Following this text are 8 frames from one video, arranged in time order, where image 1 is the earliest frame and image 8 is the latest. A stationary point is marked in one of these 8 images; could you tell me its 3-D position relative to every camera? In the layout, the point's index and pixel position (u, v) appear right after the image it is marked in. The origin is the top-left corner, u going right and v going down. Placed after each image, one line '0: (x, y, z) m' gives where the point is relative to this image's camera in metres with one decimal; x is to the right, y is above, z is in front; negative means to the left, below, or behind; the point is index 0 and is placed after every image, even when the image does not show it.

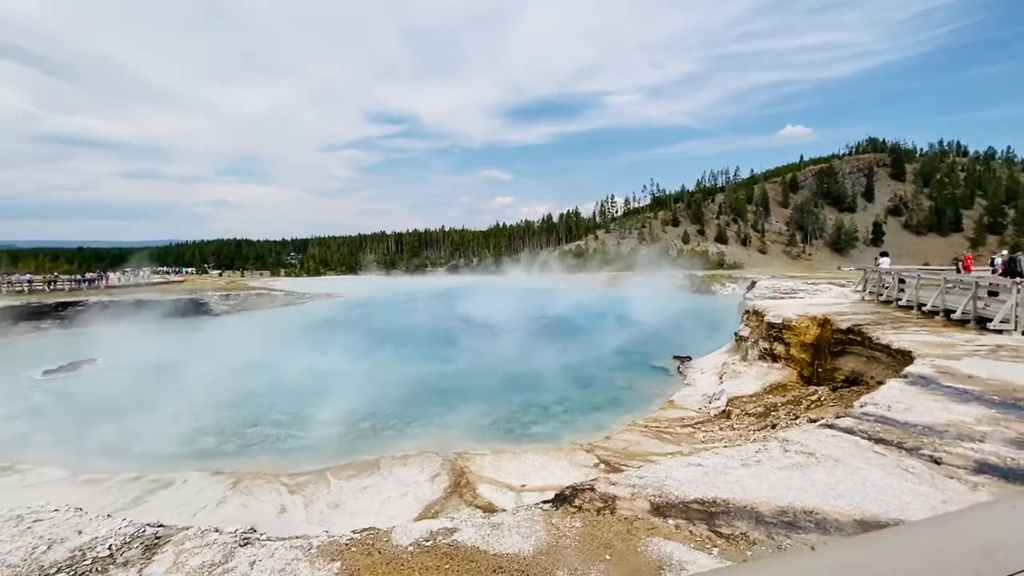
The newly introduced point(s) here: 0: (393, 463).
0: (-3.1, -4.6, +12.6) m
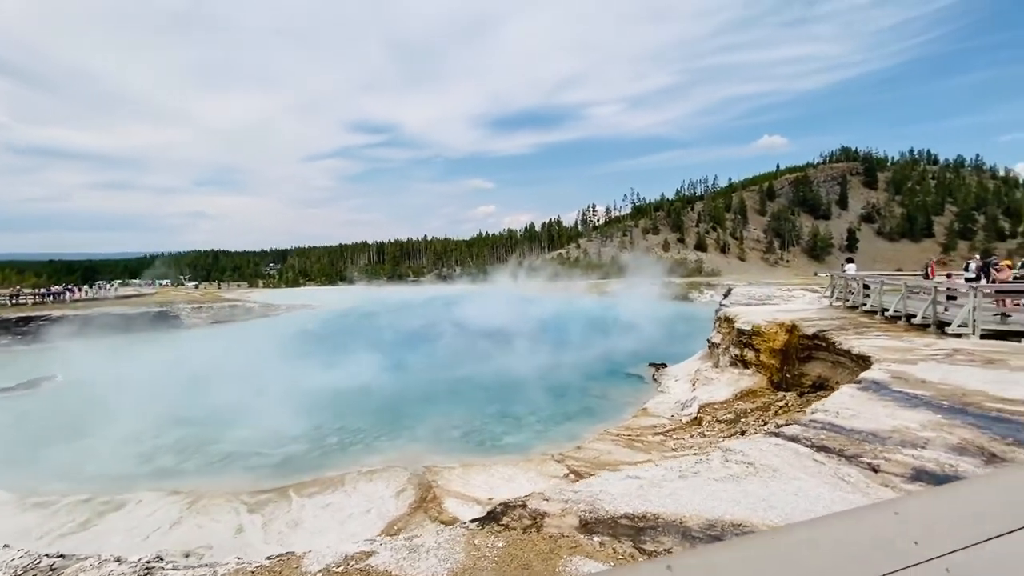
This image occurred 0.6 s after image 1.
0: (-3.9, -4.9, +12.3) m
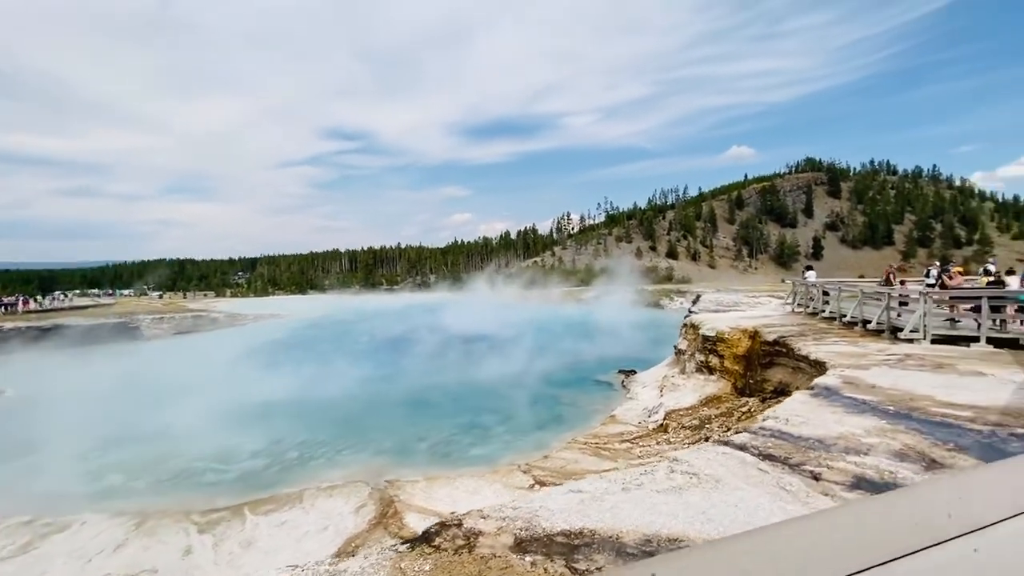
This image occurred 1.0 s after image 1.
0: (-4.8, -5.1, +11.9) m
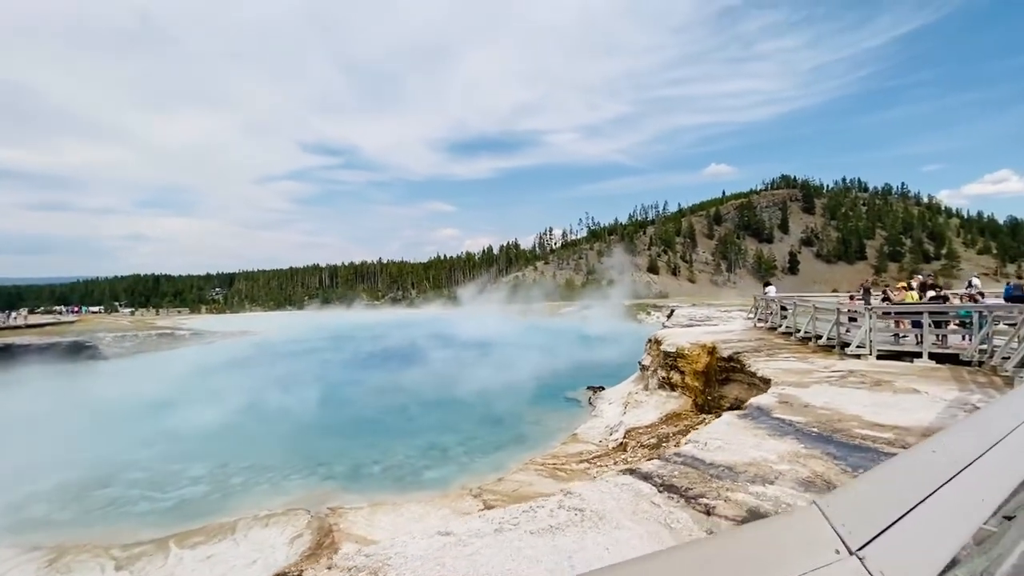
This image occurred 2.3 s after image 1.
0: (-6.1, -5.5, +11.3) m
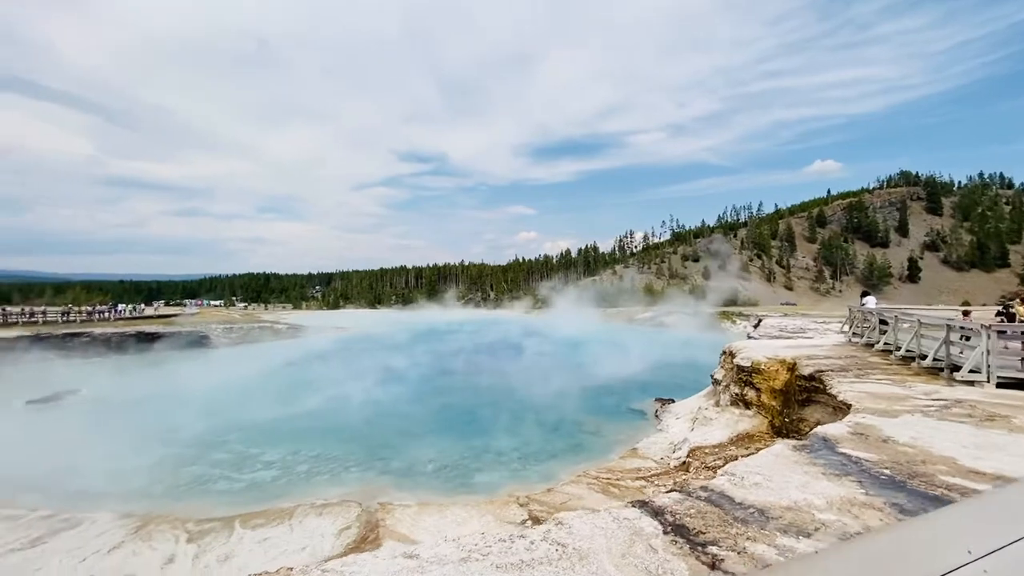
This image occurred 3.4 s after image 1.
0: (-5.0, -5.5, +11.8) m
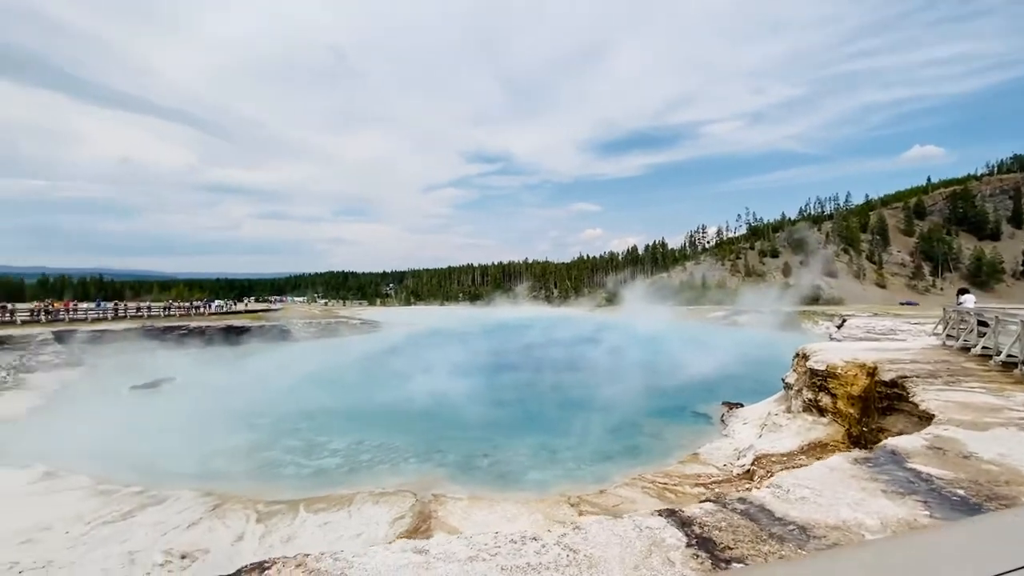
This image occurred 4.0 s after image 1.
0: (-3.8, -5.4, +12.4) m
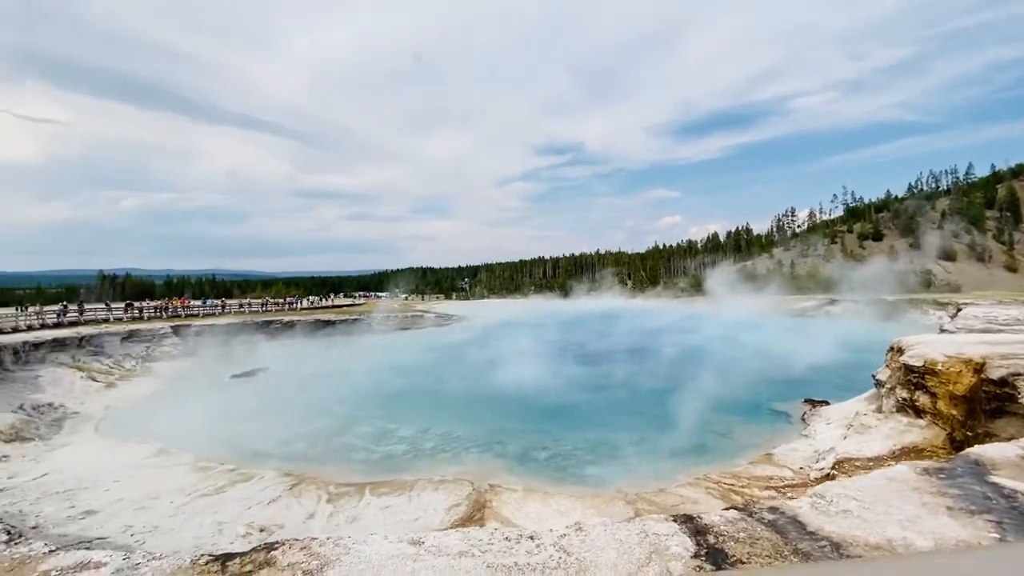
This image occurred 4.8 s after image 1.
0: (-2.3, -5.3, +12.8) m
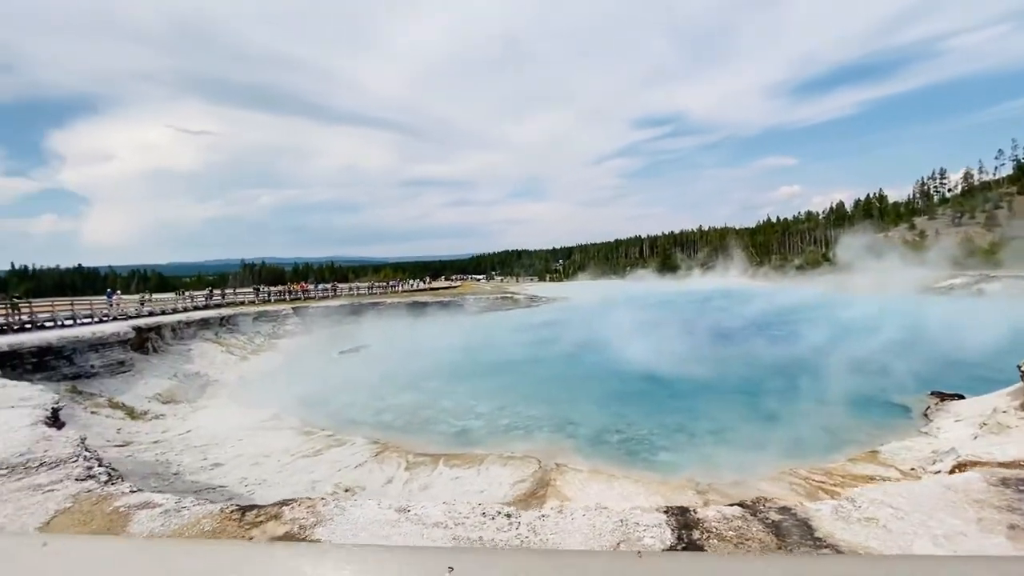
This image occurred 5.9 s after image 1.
0: (-0.5, -4.8, +13.3) m
